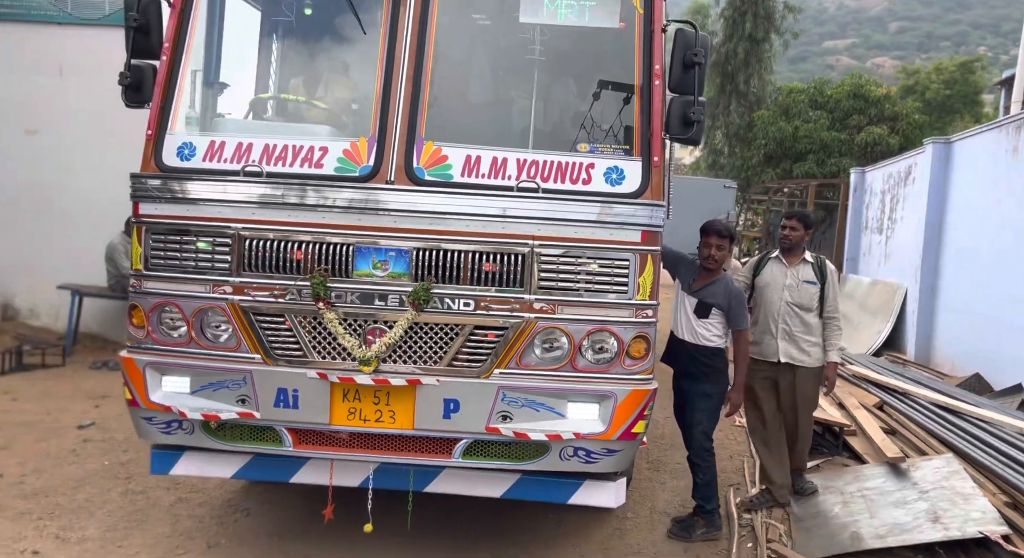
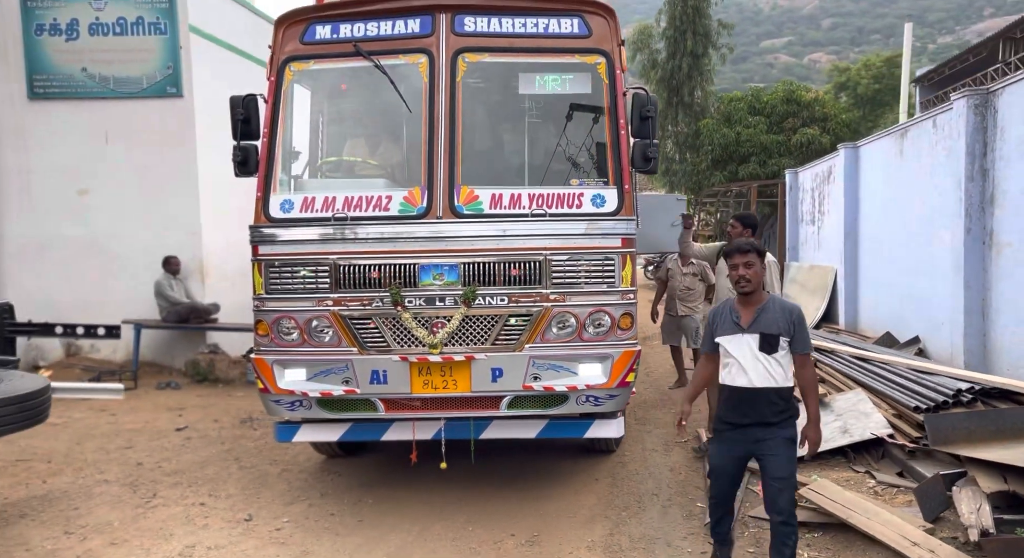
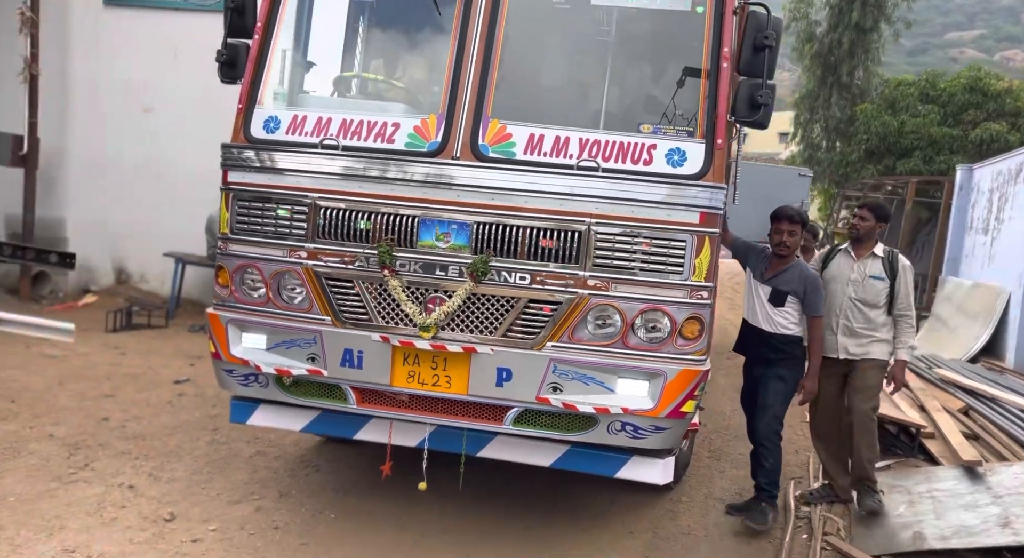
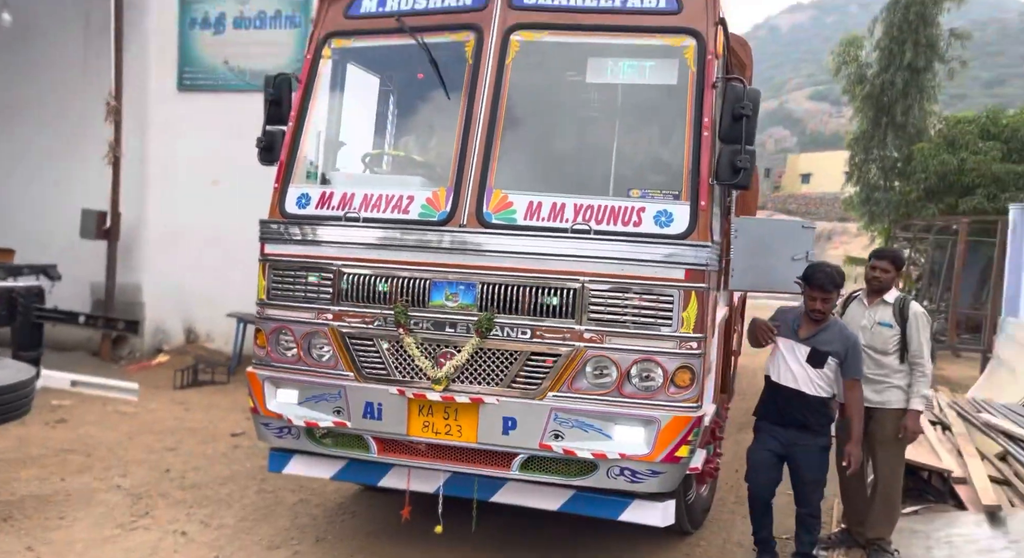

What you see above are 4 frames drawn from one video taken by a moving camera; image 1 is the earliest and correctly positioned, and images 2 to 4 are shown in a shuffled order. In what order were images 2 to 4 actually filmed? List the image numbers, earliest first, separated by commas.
3, 4, 2
